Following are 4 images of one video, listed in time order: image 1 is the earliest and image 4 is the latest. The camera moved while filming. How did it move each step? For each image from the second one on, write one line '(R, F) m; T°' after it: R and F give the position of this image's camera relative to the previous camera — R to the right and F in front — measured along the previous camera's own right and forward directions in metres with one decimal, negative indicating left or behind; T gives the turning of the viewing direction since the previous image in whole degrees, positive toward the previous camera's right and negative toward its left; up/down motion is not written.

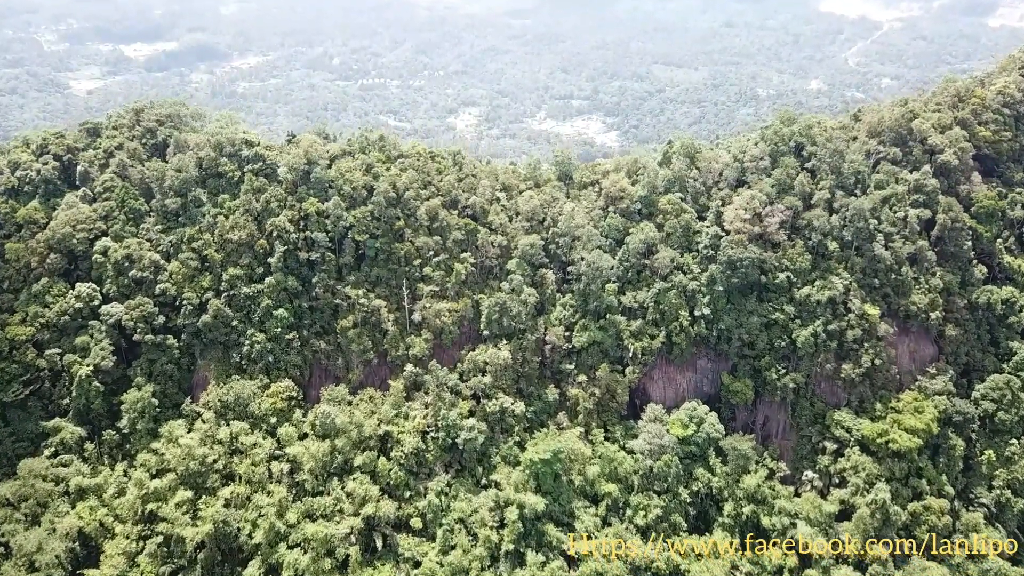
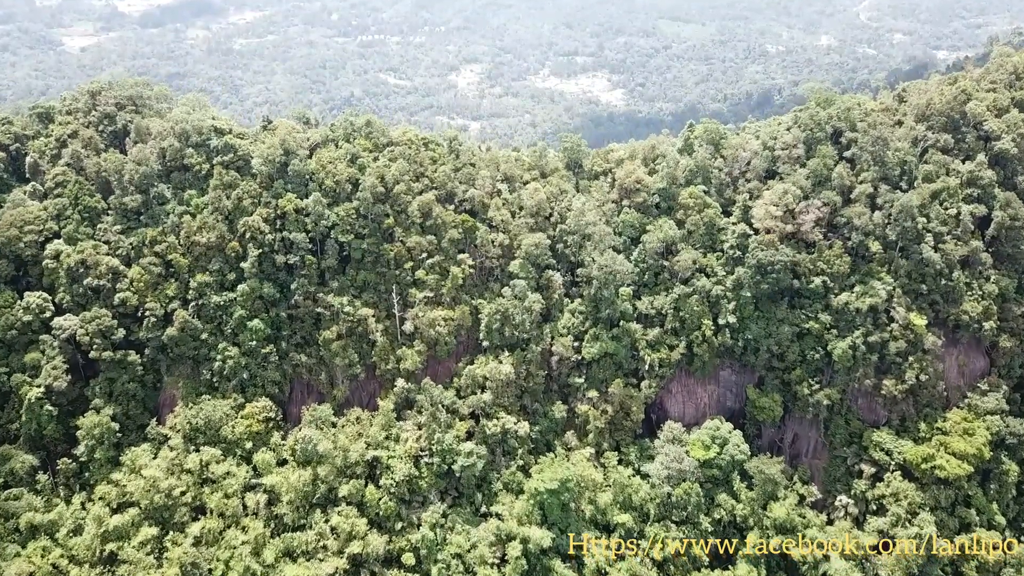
(0.0, +3.9) m; 0°
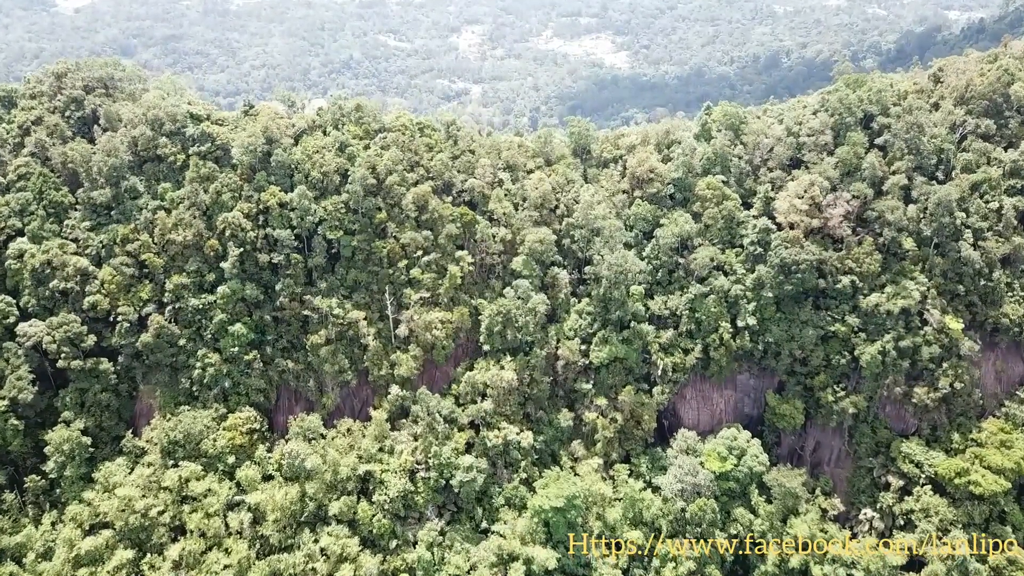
(0.0, +2.5) m; 0°
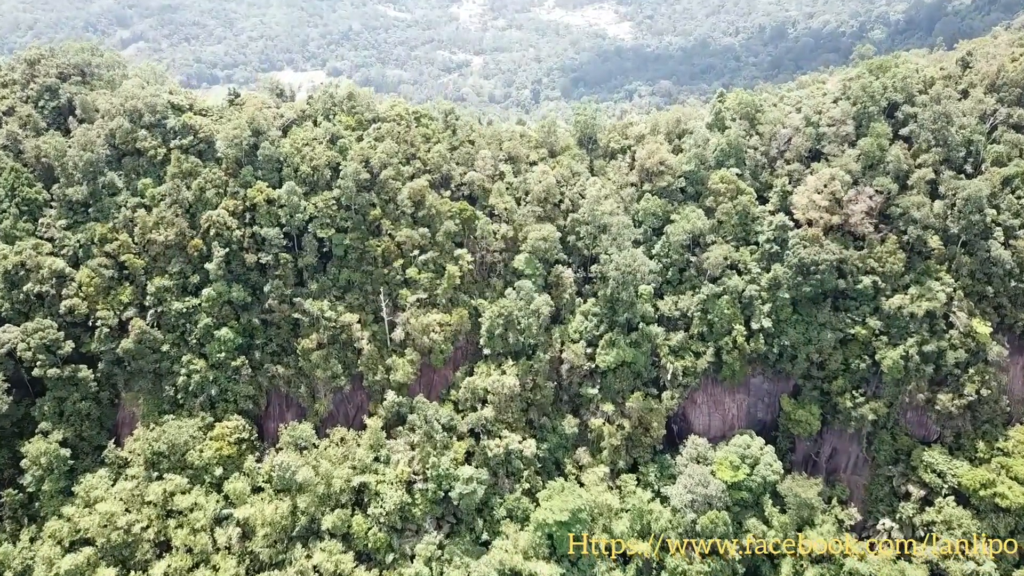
(0.0, +1.7) m; 0°
